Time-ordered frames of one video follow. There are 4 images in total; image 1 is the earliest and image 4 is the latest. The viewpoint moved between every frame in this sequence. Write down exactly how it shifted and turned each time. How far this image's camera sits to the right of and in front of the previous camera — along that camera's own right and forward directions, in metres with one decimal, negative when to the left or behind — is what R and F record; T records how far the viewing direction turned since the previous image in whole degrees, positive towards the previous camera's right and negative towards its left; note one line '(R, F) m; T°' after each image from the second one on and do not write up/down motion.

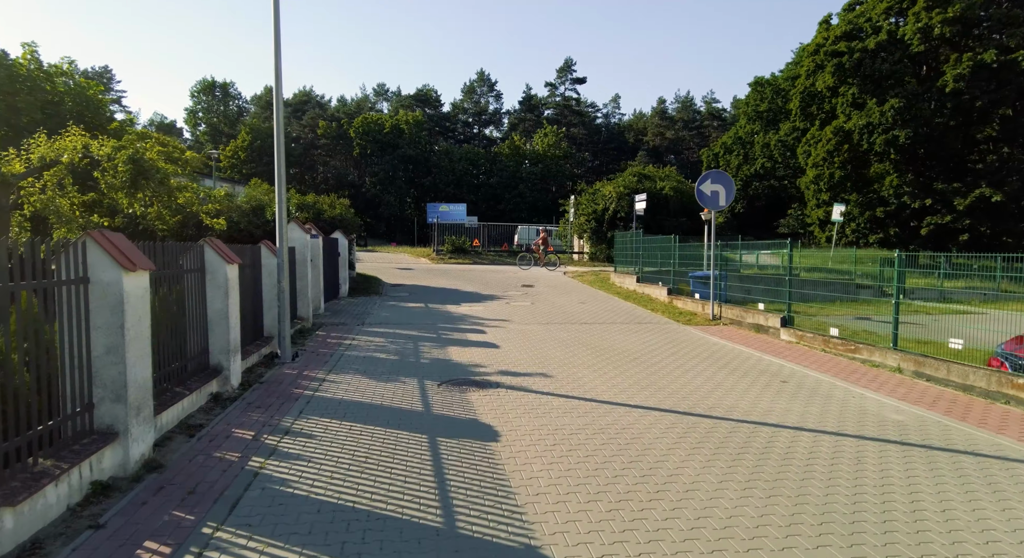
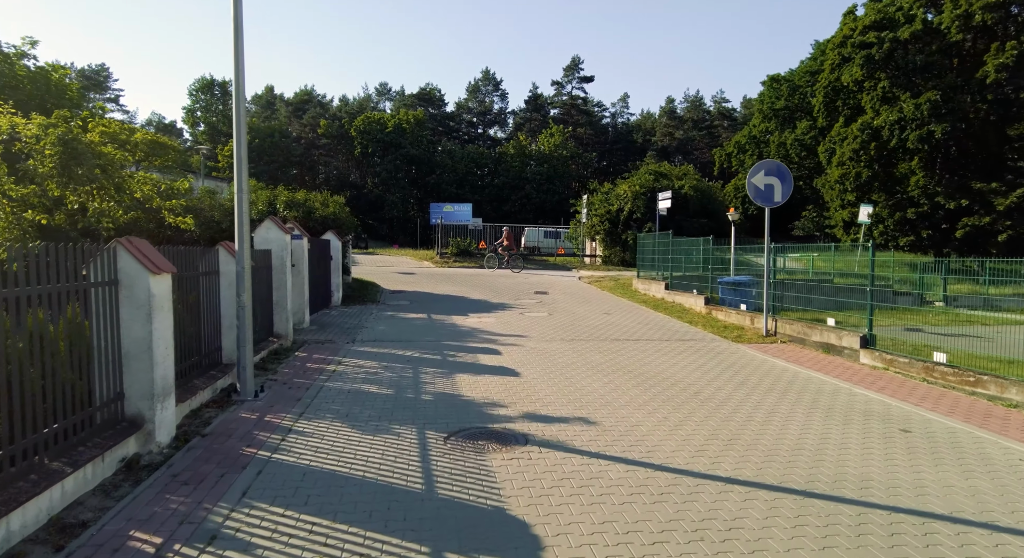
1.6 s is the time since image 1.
(-0.3, +2.2) m; 0°
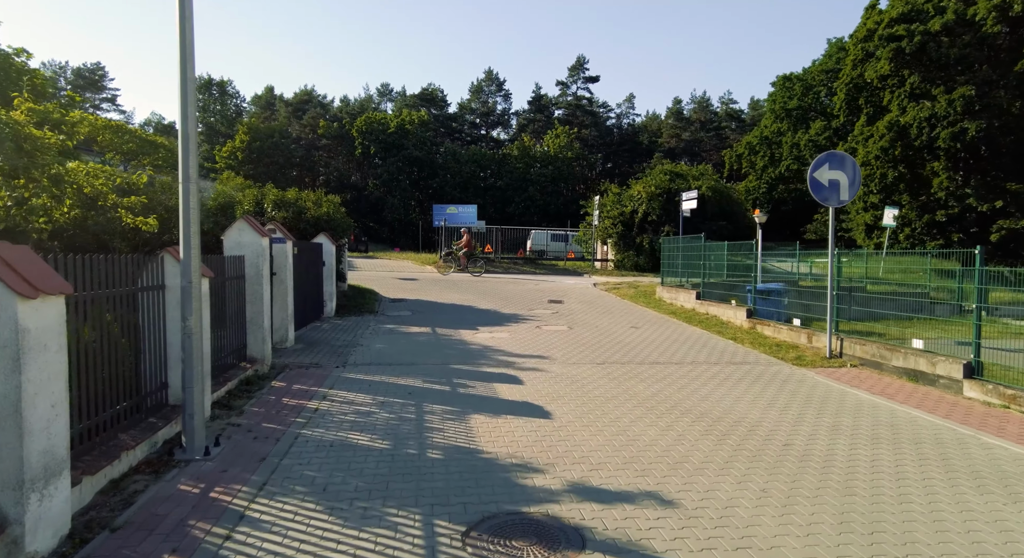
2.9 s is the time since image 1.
(-0.3, +1.9) m; 0°
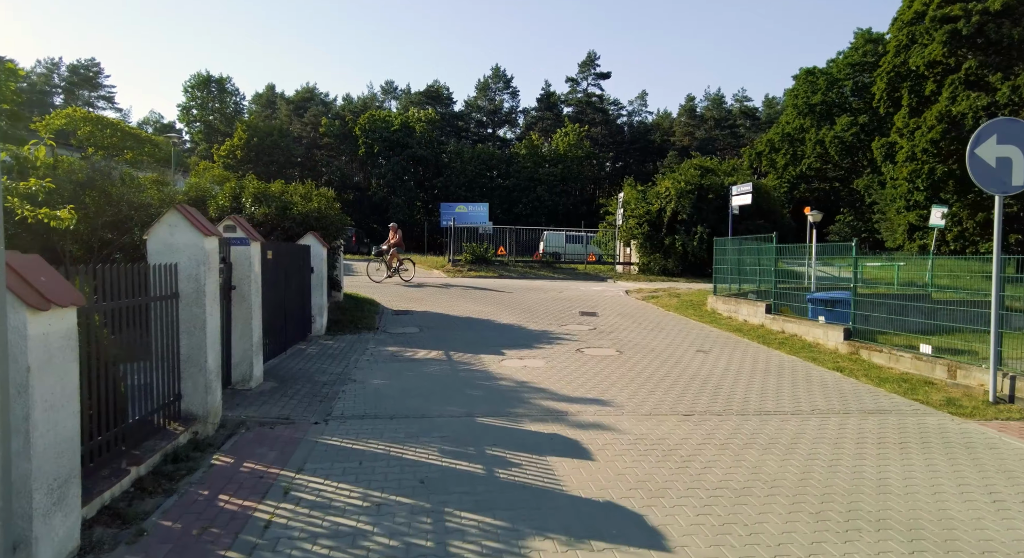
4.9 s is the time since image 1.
(-0.5, +2.9) m; 0°
